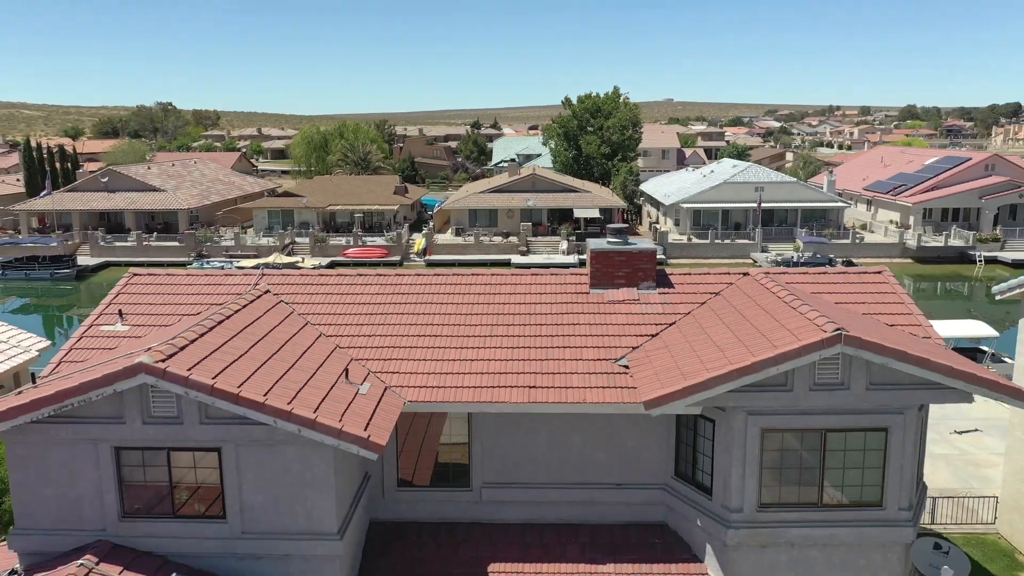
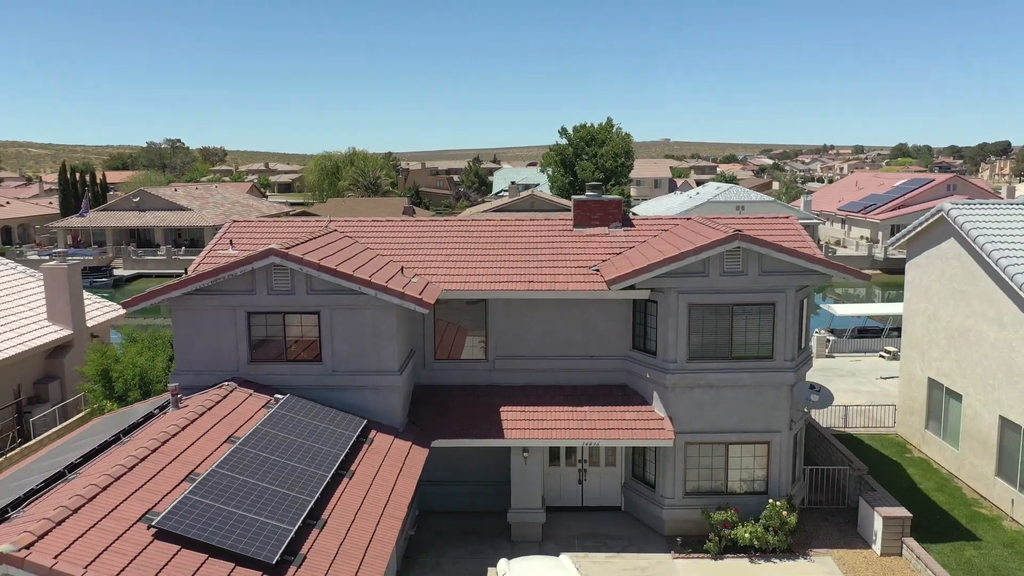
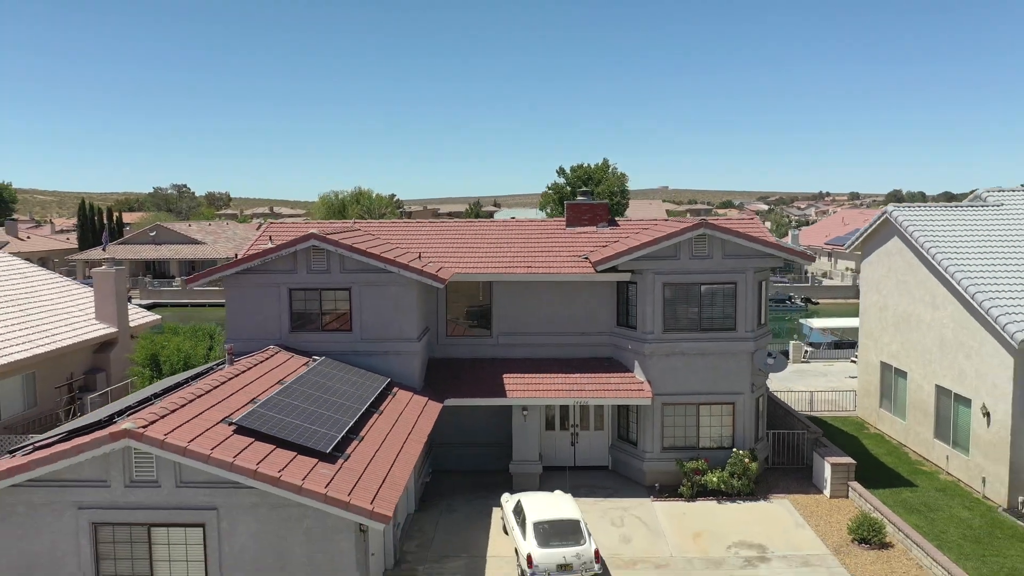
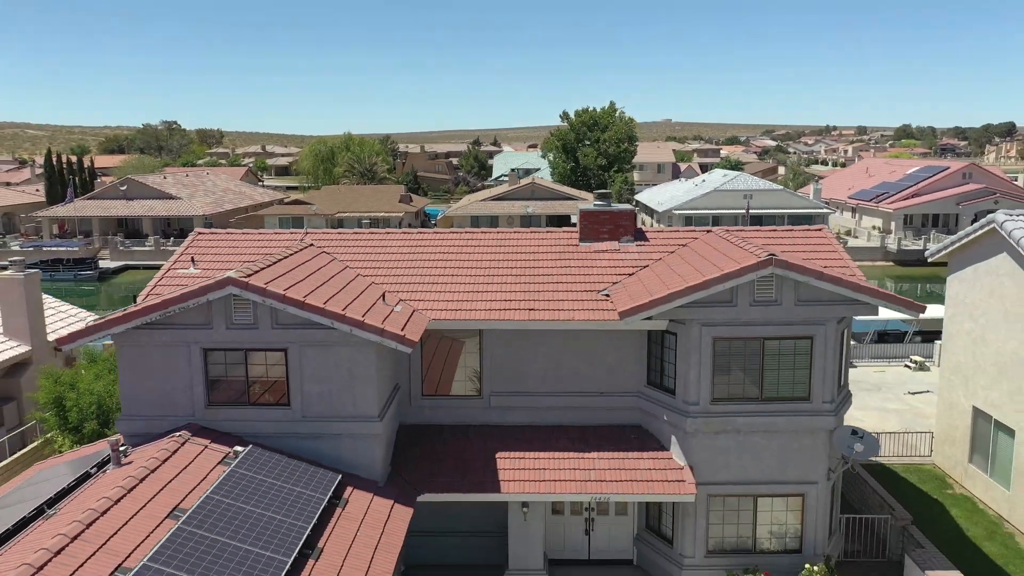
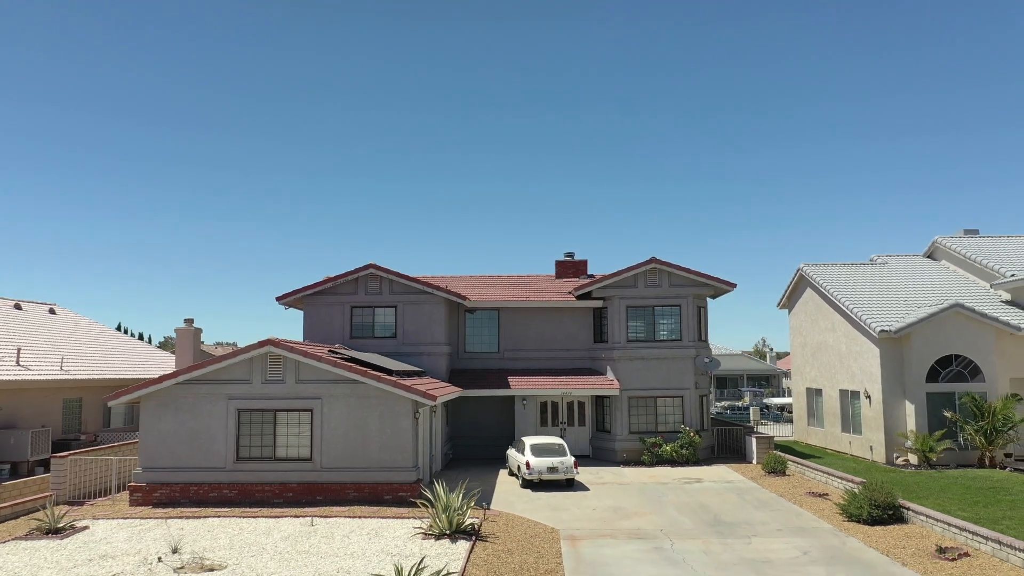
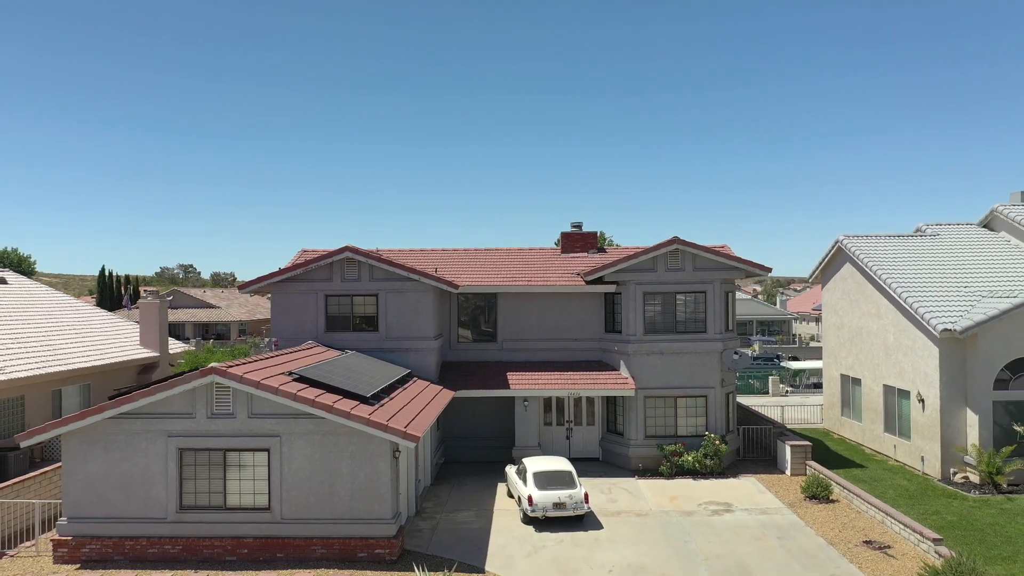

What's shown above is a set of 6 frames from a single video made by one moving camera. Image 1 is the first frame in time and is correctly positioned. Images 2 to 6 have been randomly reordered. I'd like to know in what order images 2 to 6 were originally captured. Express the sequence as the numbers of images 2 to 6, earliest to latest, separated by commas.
4, 2, 3, 6, 5
